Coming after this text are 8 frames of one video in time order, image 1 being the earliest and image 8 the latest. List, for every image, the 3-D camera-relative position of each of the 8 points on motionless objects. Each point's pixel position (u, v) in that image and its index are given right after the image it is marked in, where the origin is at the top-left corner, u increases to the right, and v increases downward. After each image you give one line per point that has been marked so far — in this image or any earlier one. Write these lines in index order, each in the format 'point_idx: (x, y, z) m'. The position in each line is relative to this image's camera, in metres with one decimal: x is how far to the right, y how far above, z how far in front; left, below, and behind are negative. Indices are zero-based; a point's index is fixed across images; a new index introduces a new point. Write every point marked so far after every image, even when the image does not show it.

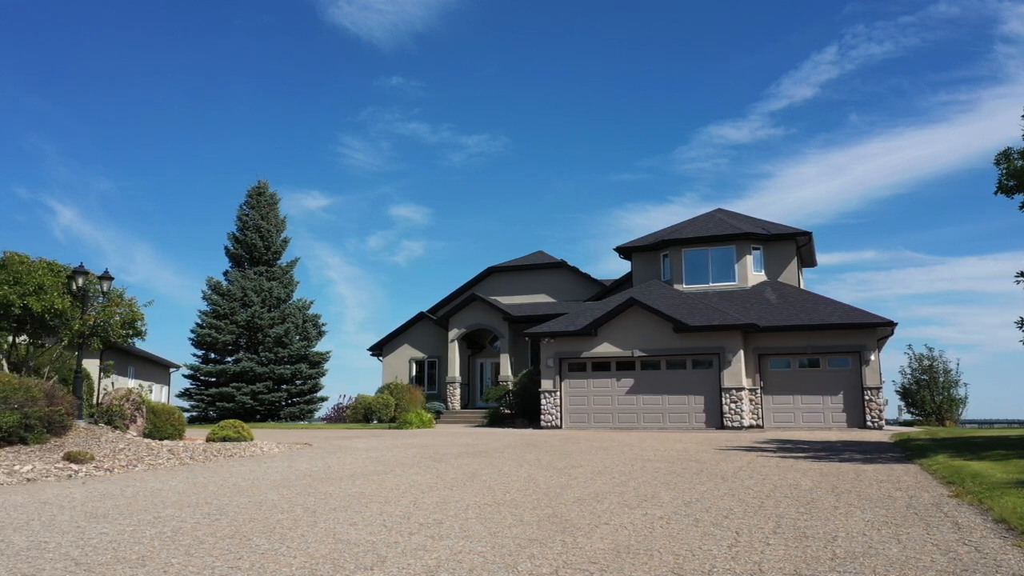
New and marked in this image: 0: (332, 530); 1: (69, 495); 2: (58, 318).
0: (-1.5, -2.2, +6.9) m
1: (-5.6, -2.6, +9.6) m
2: (-9.2, -0.6, +15.6) m
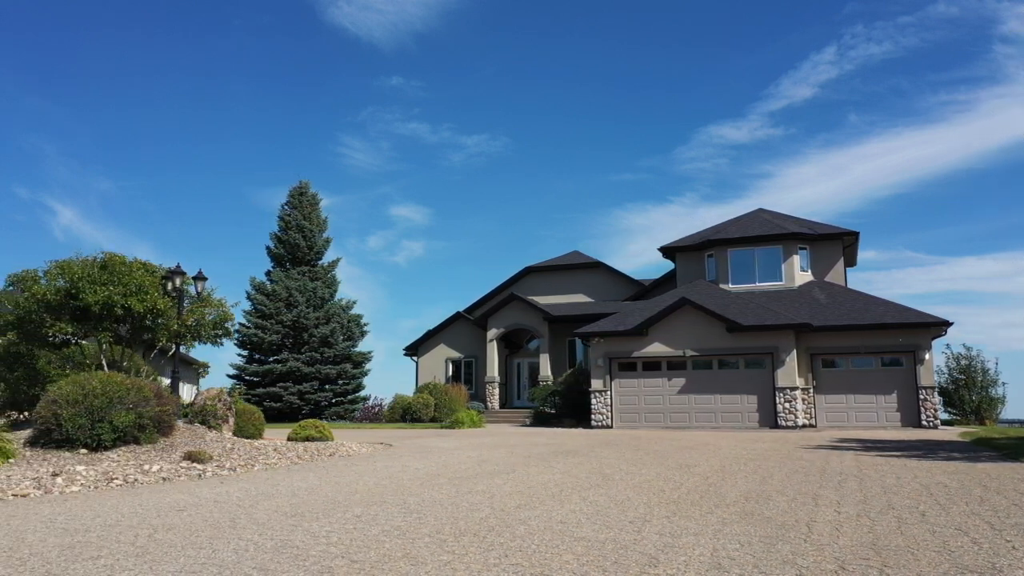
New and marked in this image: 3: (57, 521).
0: (+0.5, -2.2, +6.9) m
1: (-3.6, -2.6, +9.7) m
2: (-7.2, -0.6, +15.6) m
3: (-4.6, -2.4, +7.8) m
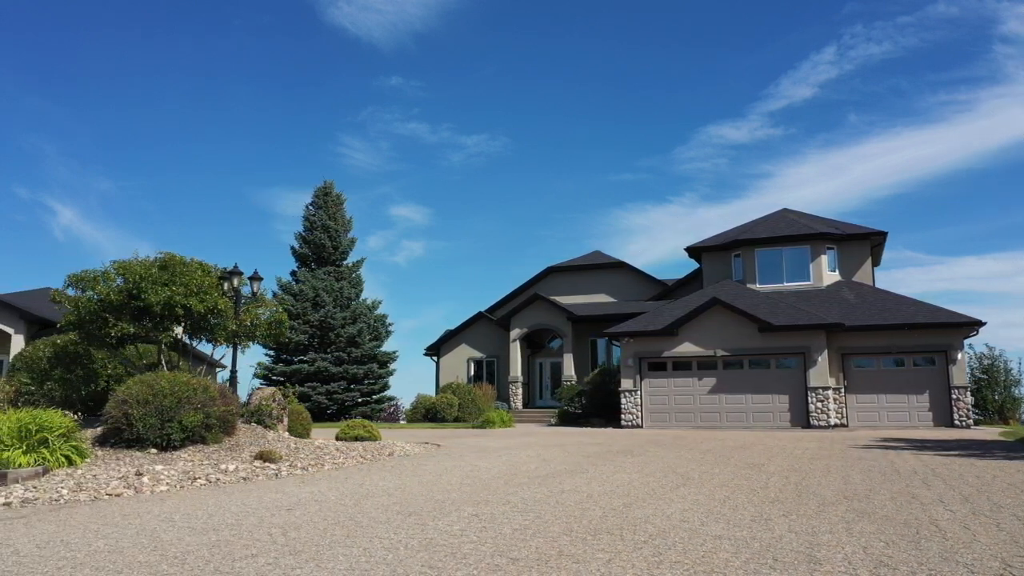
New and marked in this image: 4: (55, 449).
0: (+1.6, -2.2, +7.0) m
1: (-2.4, -2.6, +9.7) m
2: (-6.0, -0.6, +15.6) m
3: (-3.4, -2.4, +7.8) m
4: (-6.8, -2.4, +11.3) m
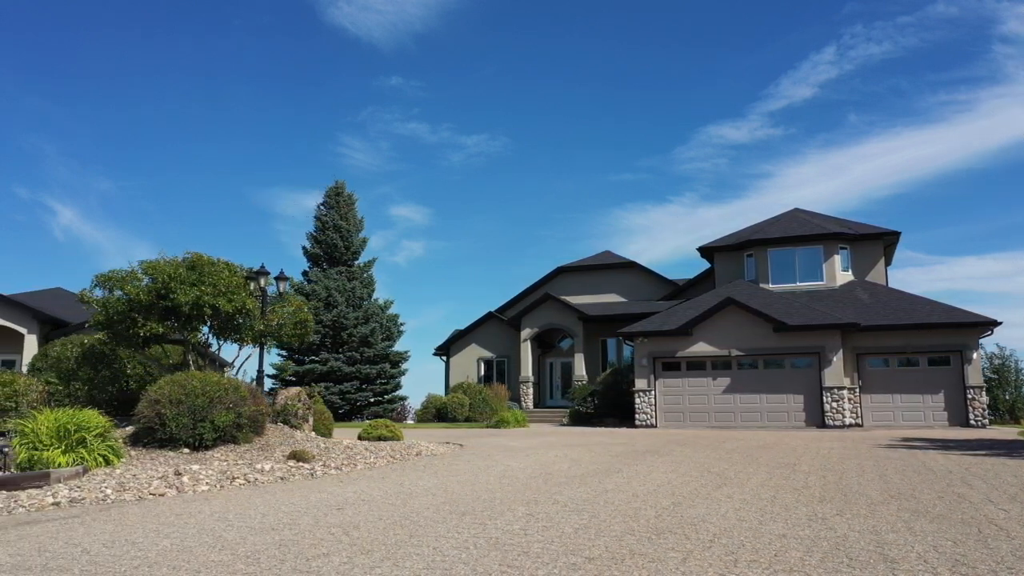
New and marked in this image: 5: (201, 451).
0: (+2.2, -2.2, +7.0) m
1: (-1.9, -2.6, +9.7) m
2: (-5.5, -0.6, +15.6) m
3: (-2.9, -2.4, +7.9) m
4: (-6.2, -2.4, +11.3) m
5: (-5.3, -2.8, +13.1) m
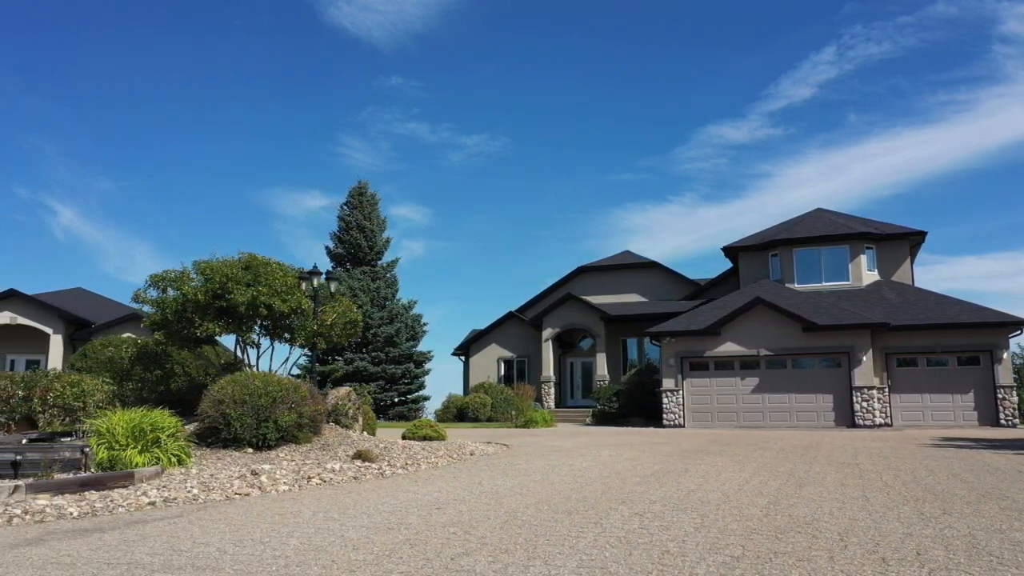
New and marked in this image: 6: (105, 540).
0: (+3.3, -2.2, +7.0) m
1: (-0.8, -2.6, +9.7) m
2: (-4.4, -0.6, +15.6) m
3: (-1.8, -2.4, +7.9) m
4: (-5.1, -2.4, +11.3) m
5: (-4.2, -2.8, +13.1) m
6: (-3.7, -2.3, +6.9) m
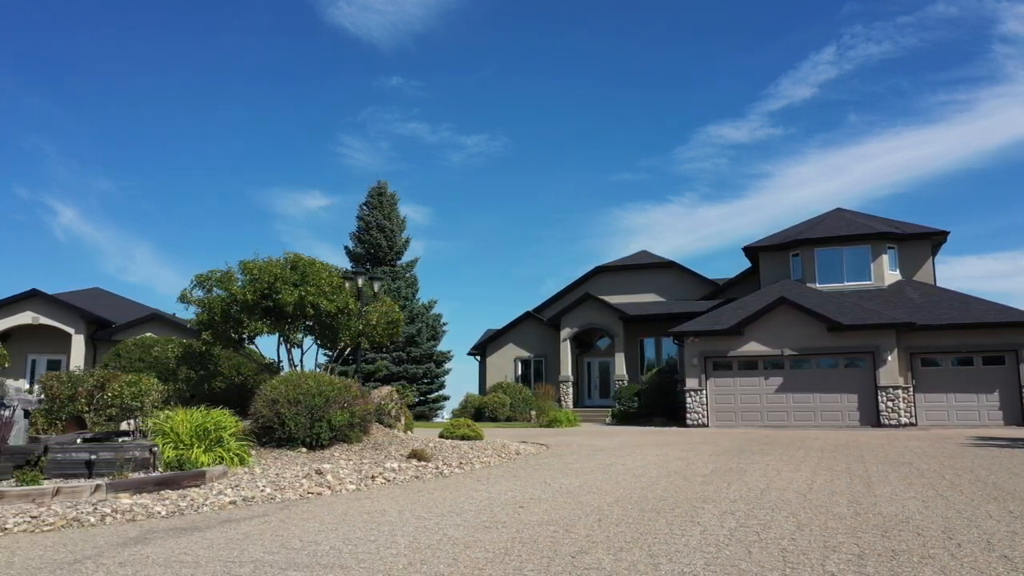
0: (+4.2, -2.2, +7.0) m
1: (+0.2, -2.6, +9.7) m
2: (-3.5, -0.6, +15.7) m
3: (-0.9, -2.4, +7.9) m
4: (-4.2, -2.4, +11.4) m
5: (-3.3, -2.8, +13.1) m
6: (-2.7, -2.3, +6.9) m
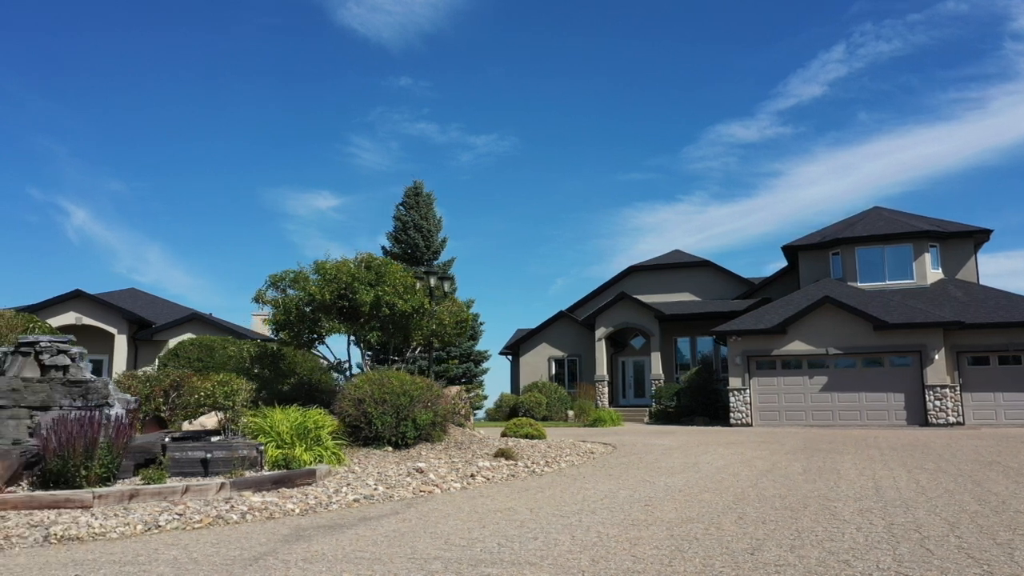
0: (+5.6, -2.2, +7.0) m
1: (+1.6, -2.6, +9.8) m
2: (-2.0, -0.6, +15.7) m
3: (+0.6, -2.4, +7.9) m
4: (-2.8, -2.4, +11.4) m
5: (-1.9, -2.8, +13.2) m
6: (-1.3, -2.3, +7.0) m
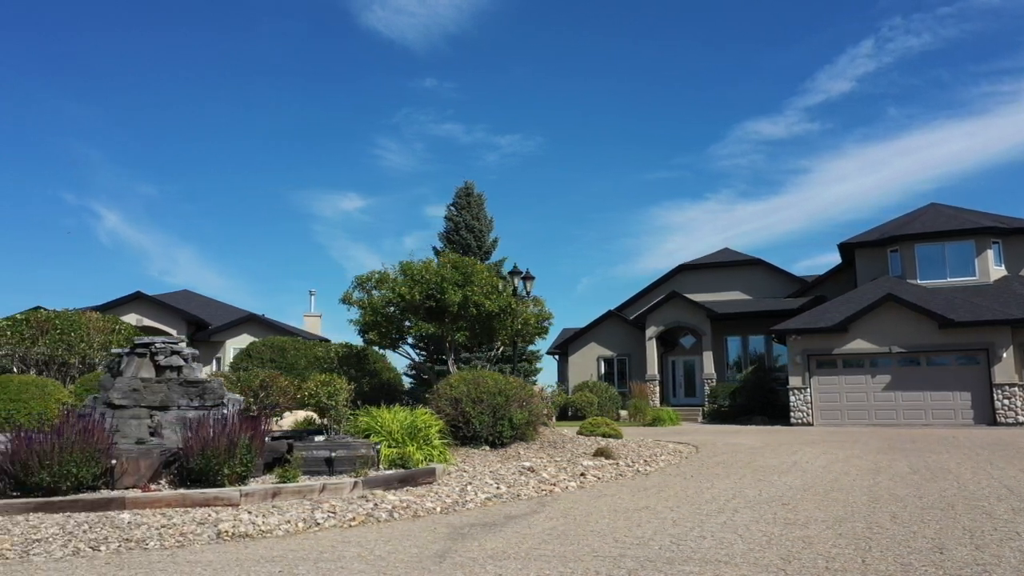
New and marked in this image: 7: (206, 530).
0: (+7.1, -2.1, +6.8) m
1: (+3.2, -2.6, +9.7) m
2: (-0.2, -0.6, +15.8) m
3: (+2.1, -2.3, +7.9) m
4: (-1.1, -2.4, +11.5) m
5: (-0.2, -2.8, +13.2) m
6: (+0.2, -2.3, +7.0) m
7: (-2.8, -2.2, +7.0) m
